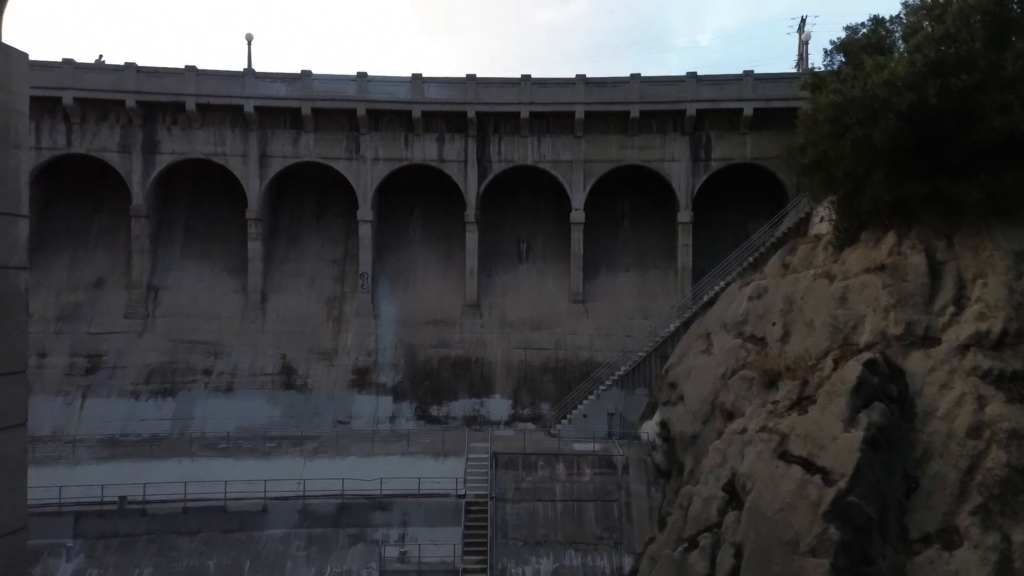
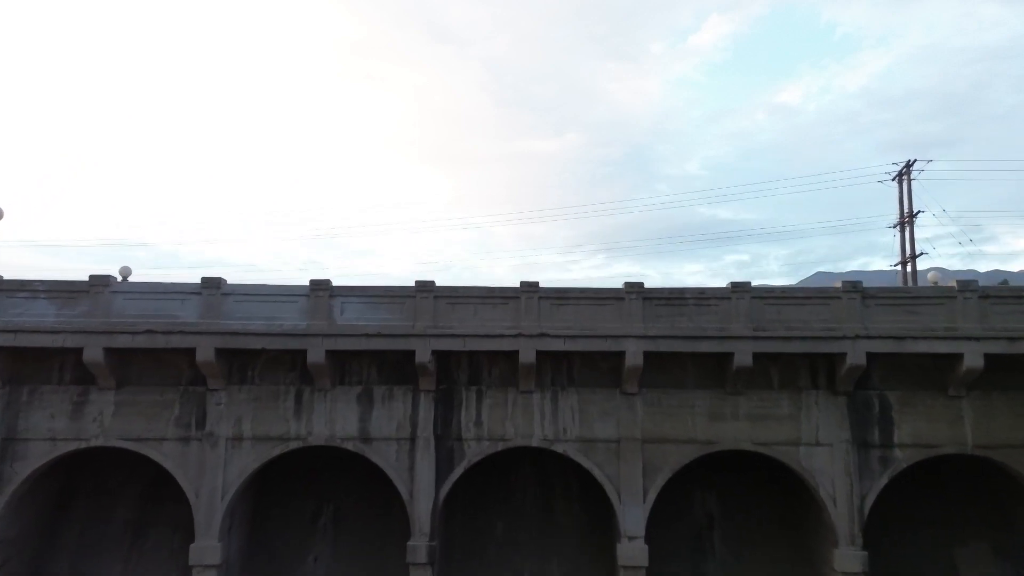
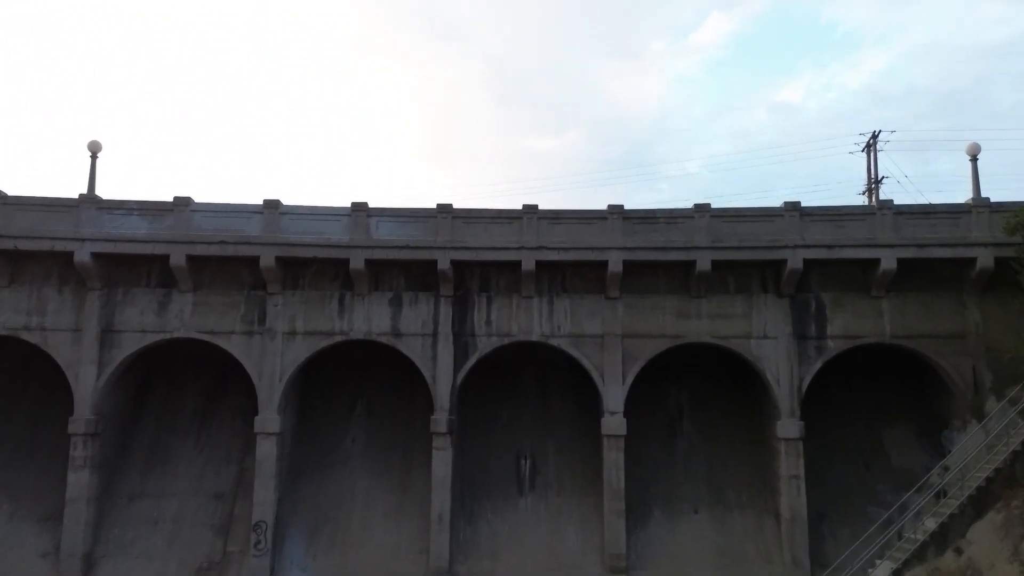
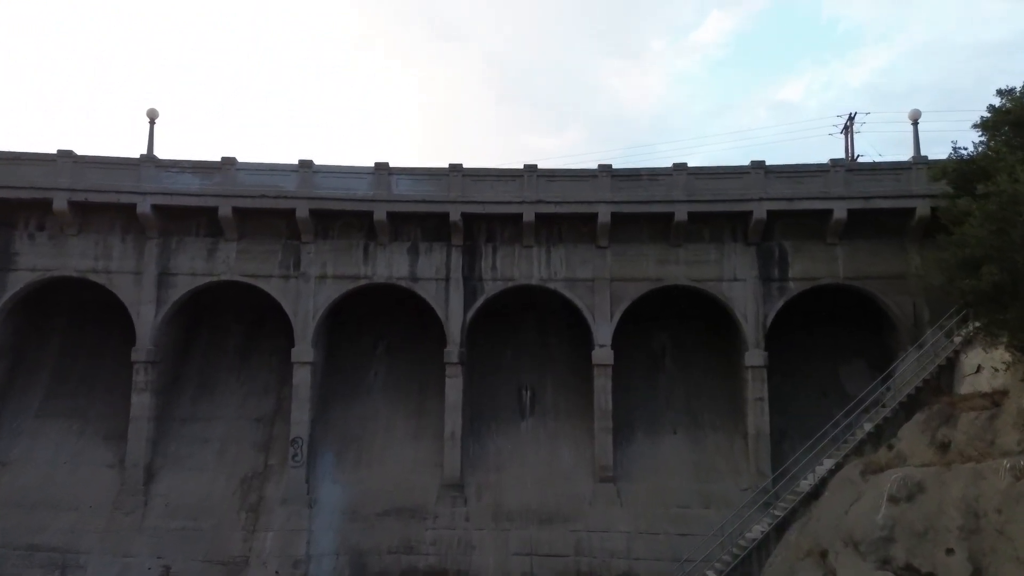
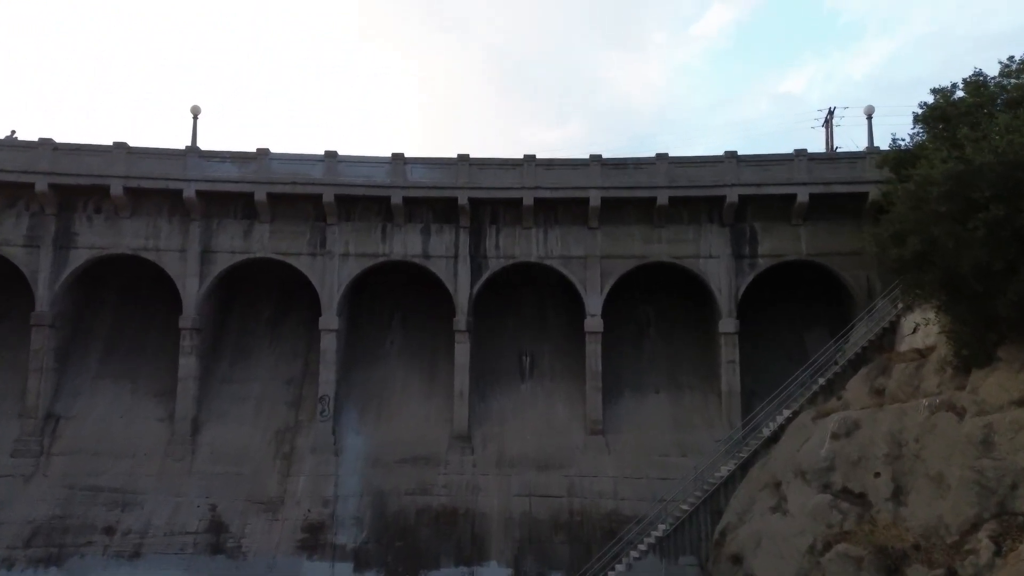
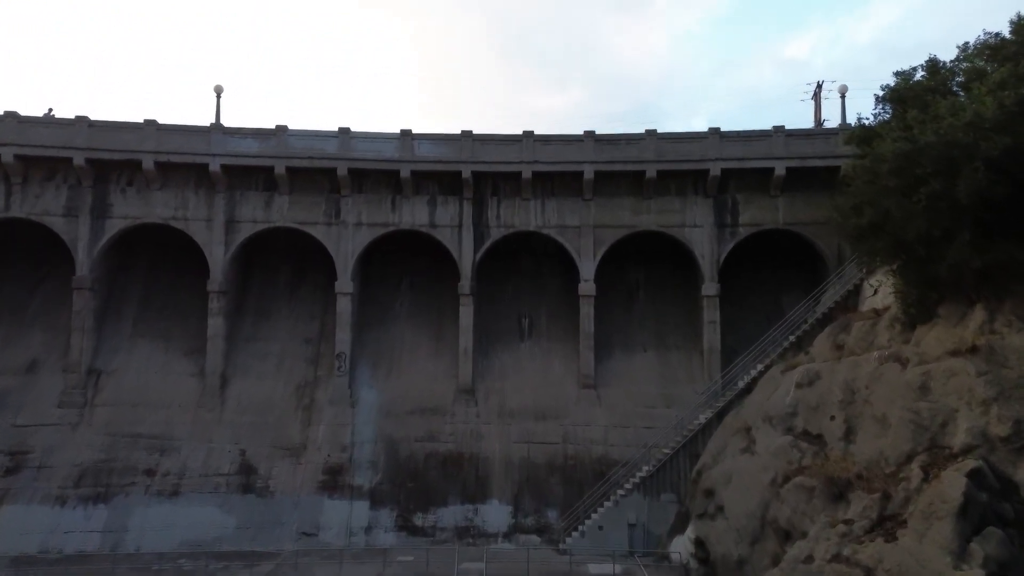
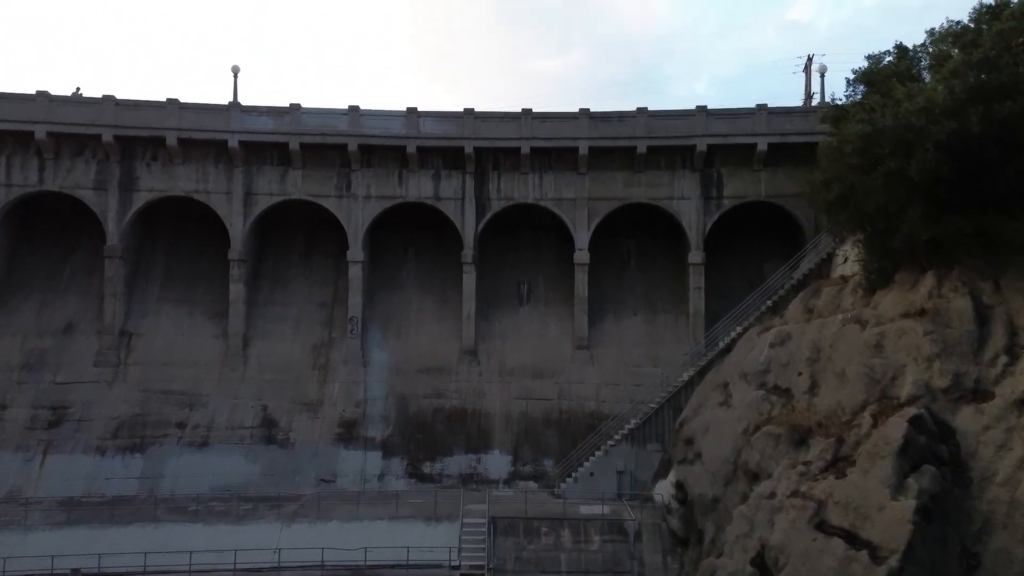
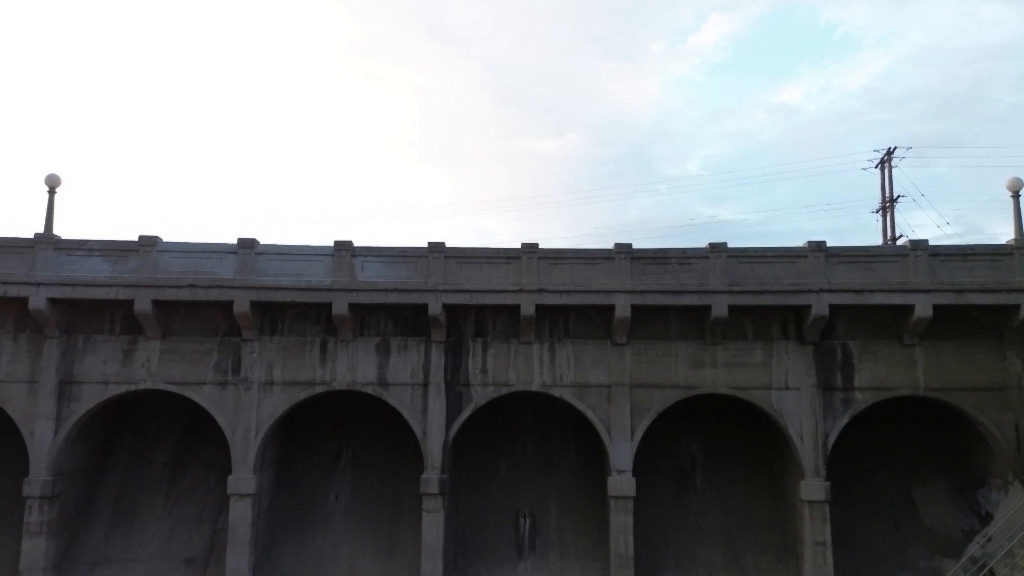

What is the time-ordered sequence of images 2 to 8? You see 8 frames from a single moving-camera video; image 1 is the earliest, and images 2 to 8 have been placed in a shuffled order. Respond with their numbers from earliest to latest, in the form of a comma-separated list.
7, 6, 5, 4, 3, 8, 2
